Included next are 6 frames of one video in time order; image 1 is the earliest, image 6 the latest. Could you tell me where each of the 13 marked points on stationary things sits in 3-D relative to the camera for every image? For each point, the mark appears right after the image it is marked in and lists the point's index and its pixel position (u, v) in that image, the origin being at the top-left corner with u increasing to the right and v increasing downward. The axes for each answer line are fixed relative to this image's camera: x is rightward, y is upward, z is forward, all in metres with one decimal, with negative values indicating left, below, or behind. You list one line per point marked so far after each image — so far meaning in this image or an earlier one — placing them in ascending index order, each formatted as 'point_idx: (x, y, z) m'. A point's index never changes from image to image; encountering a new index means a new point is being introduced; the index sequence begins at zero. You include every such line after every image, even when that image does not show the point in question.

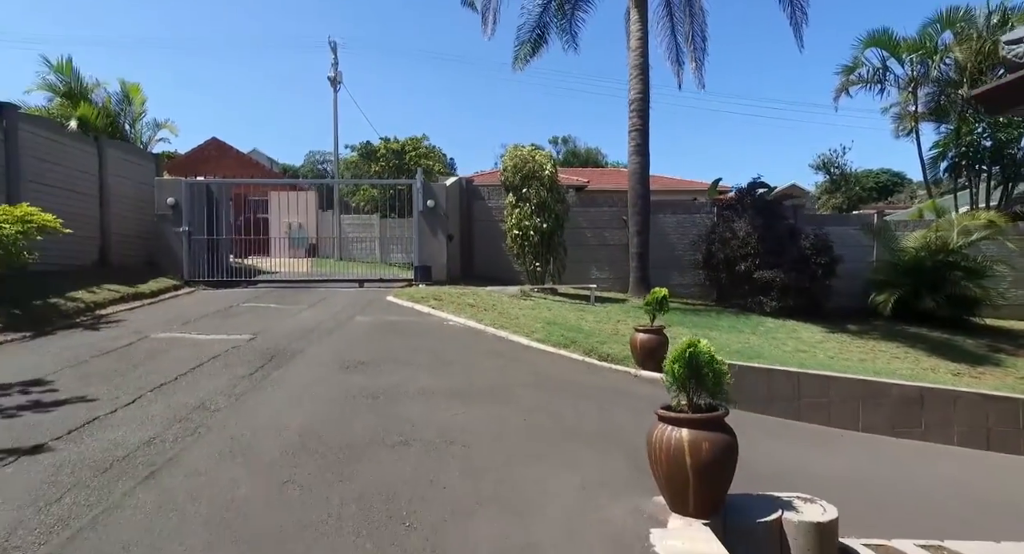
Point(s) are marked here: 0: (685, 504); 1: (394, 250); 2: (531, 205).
0: (+1.1, -1.4, +3.3) m
1: (-3.4, +0.7, +14.7) m
2: (+0.5, +1.7, +12.5) m
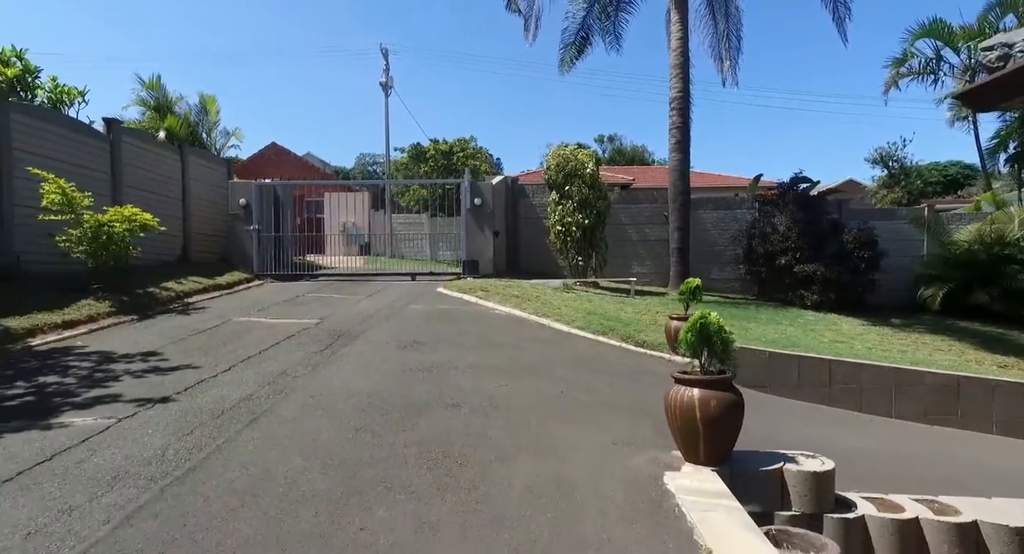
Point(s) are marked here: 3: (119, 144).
0: (+1.4, -1.3, +3.8) m
1: (-2.1, +0.8, +15.6) m
2: (+1.5, +1.9, +13.0) m
3: (-8.6, +3.0, +11.4) m
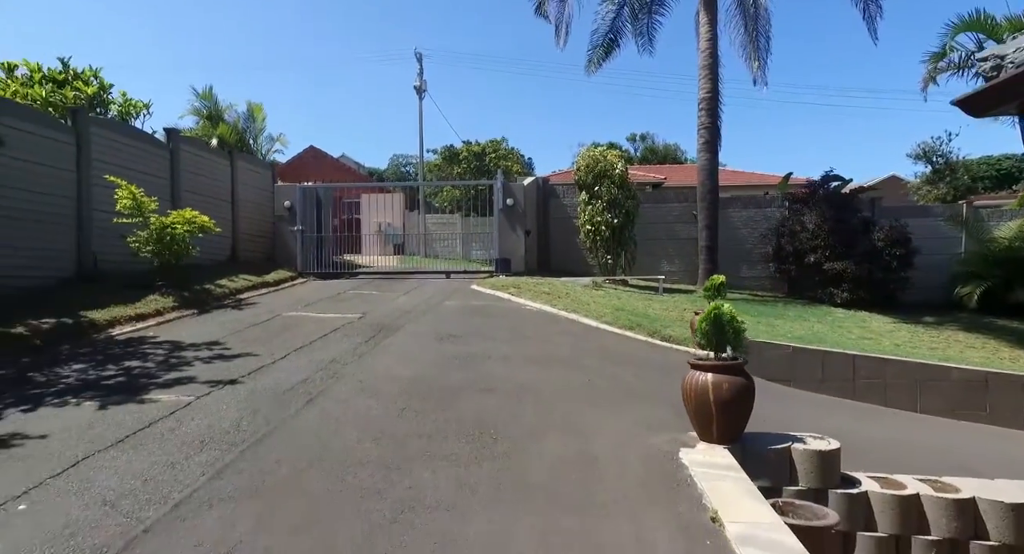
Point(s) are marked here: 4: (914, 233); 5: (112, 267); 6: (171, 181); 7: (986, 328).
0: (+1.6, -1.3, +4.2) m
1: (-1.2, +0.9, +16.2) m
2: (+2.3, +1.9, +13.4) m
3: (-7.9, +3.0, +12.3) m
4: (+10.2, +1.1, +13.0) m
5: (-7.7, +0.2, +10.0) m
6: (-7.9, +2.3, +11.8) m
7: (+9.9, -1.1, +10.8) m
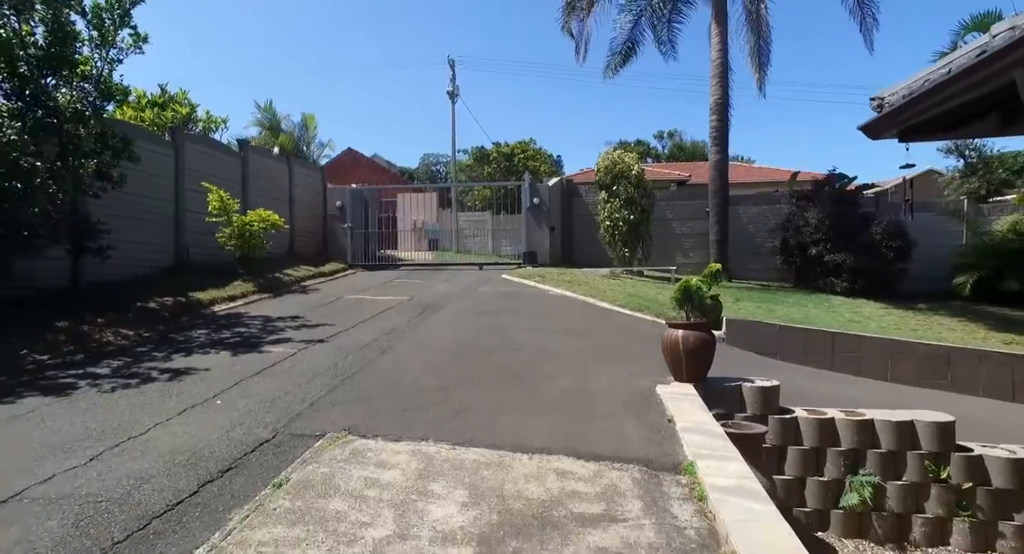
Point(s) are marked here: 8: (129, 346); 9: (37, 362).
0: (+1.8, -1.1, +5.6) m
1: (-0.2, +1.2, +17.7) m
2: (+3.1, +2.2, +14.7) m
3: (-7.2, +3.3, +14.2) m
4: (+10.9, +1.4, +14.0) m
5: (-7.1, +0.4, +11.9) m
6: (-7.2, +2.6, +13.8) m
7: (+10.5, -0.8, +11.7) m
8: (-5.0, -0.9, +6.8) m
9: (-5.4, -1.0, +5.9) m
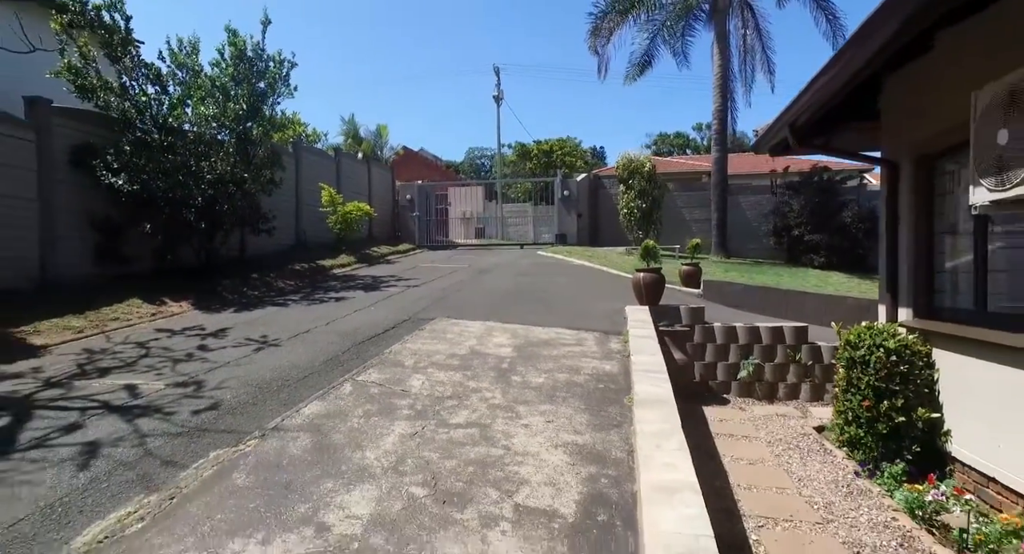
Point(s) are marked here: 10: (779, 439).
0: (+2.3, -0.4, +9.0) m
1: (+1.2, +2.0, +21.2) m
2: (+4.3, +3.0, +17.9) m
3: (-6.0, +4.0, +18.3) m
4: (+12.0, +2.1, +16.5) m
5: (-6.1, +1.2, +16.0) m
6: (-6.0, +3.3, +17.8) m
7: (+11.4, -0.1, +14.3) m
8: (-4.5, -0.2, +10.7) m
9: (-4.9, -0.3, +9.8) m
10: (+3.3, -2.0, +6.4) m
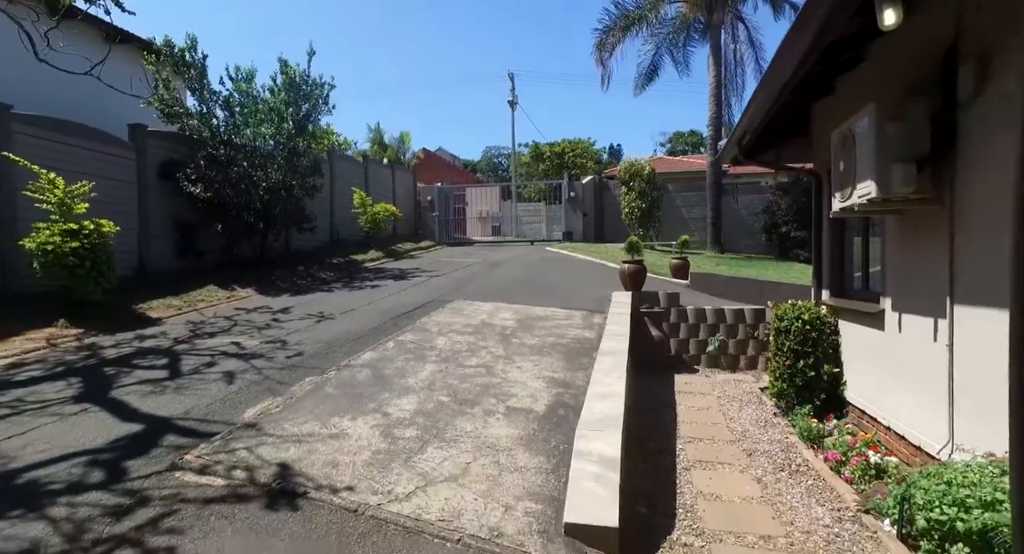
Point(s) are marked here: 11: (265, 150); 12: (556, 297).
0: (+2.4, -0.2, +10.6) m
1: (+1.8, +2.2, +22.8) m
2: (+4.7, +3.2, +19.4) m
3: (-5.6, +4.3, +20.1) m
4: (+12.4, +2.3, +17.8) m
5: (-5.7, +1.4, +17.9) m
6: (-5.6, +3.6, +19.7) m
7: (+11.7, +0.1, +15.6) m
8: (-4.3, 0.0, +12.6) m
9: (-4.7, -0.1, +11.7) m
10: (+3.3, -1.8, +7.9) m
11: (-5.7, +3.0, +11.9) m
12: (+0.9, -0.4, +10.2) m
